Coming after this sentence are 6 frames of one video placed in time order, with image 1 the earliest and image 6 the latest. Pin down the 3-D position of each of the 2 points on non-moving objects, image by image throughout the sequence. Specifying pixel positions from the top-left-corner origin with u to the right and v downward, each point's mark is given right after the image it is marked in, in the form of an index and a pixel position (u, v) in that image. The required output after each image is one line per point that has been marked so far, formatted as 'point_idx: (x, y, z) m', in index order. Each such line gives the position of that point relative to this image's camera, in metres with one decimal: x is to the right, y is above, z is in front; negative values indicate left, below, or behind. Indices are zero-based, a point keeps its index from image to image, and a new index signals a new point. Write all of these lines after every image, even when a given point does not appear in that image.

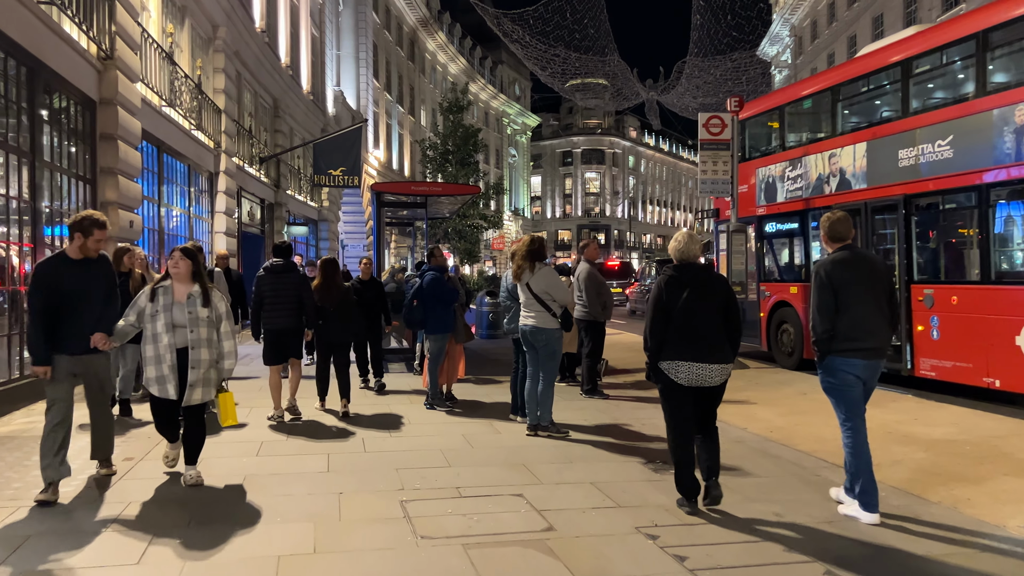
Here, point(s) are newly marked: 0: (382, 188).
0: (-1.9, +1.5, +12.0) m
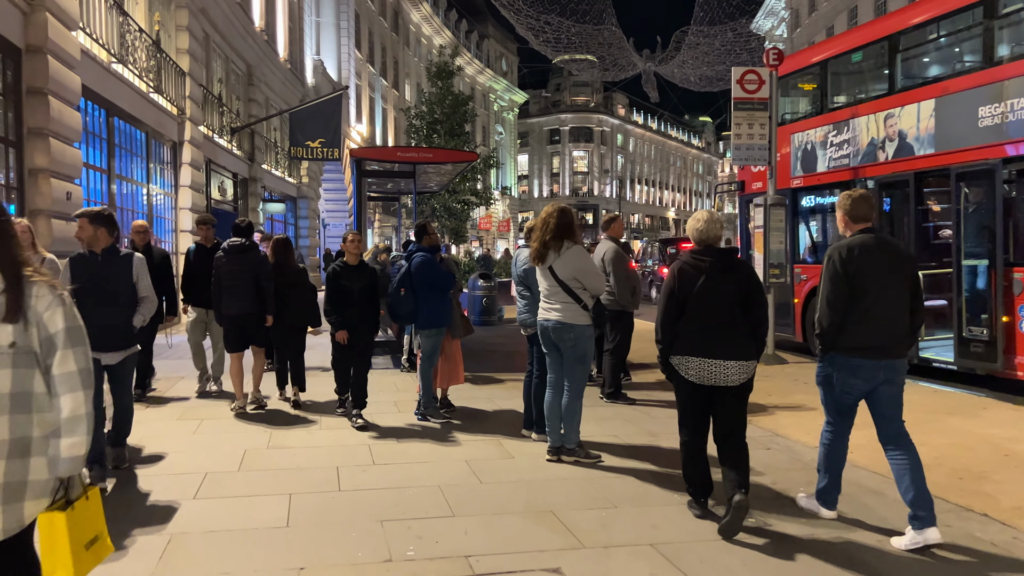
0: (-1.9, +1.7, +10.3) m
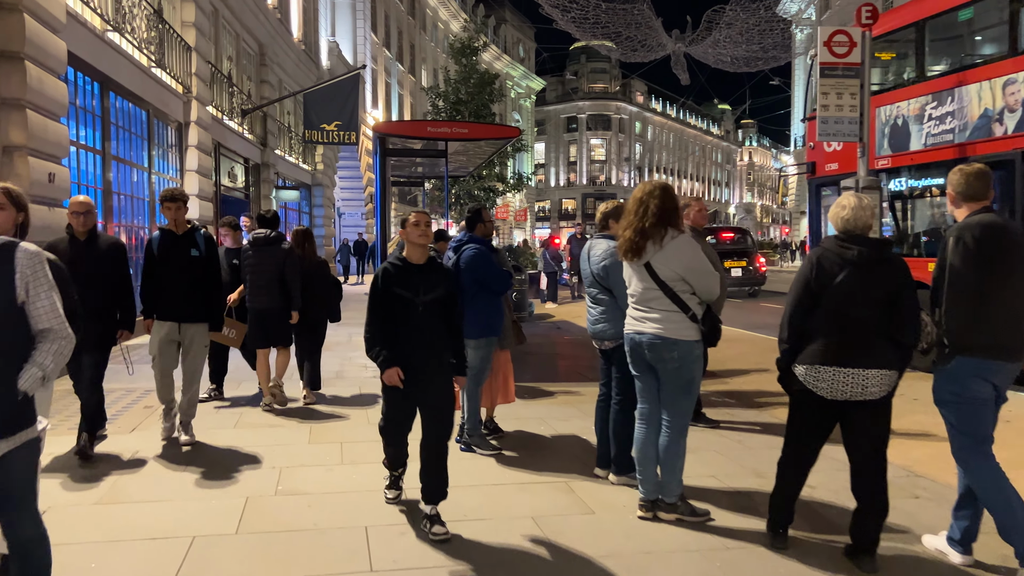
0: (-1.4, +1.7, +8.9) m
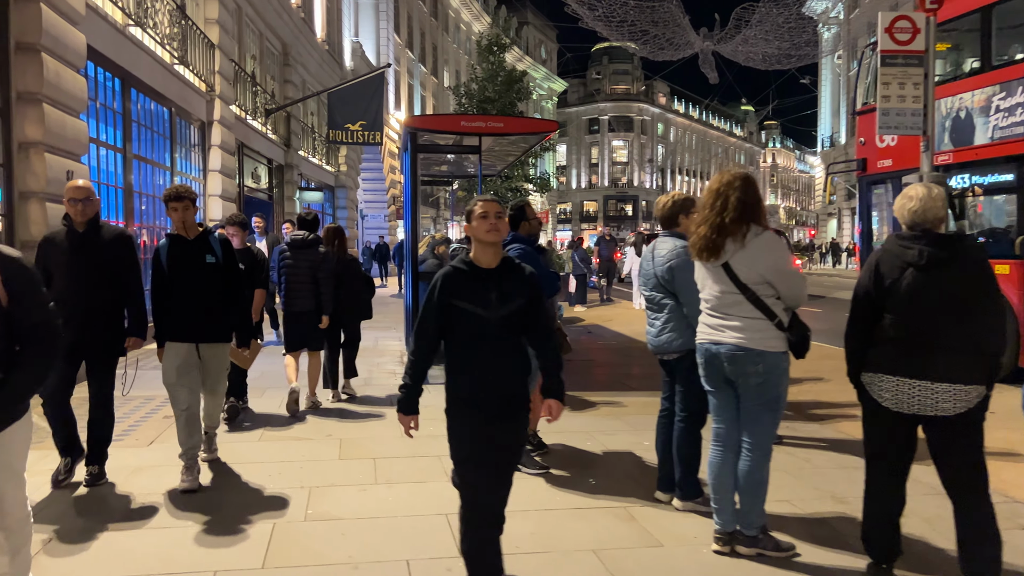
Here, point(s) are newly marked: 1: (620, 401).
0: (-1.0, +1.7, +8.5) m
1: (+1.0, -1.1, +7.6) m
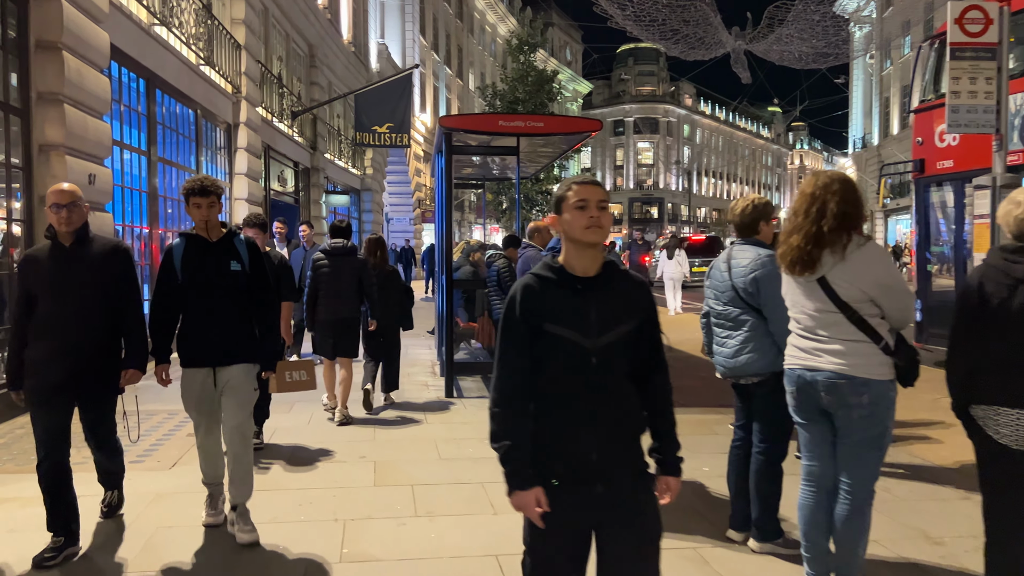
0: (-0.6, +1.6, +8.0) m
1: (+1.4, -1.1, +7.1) m
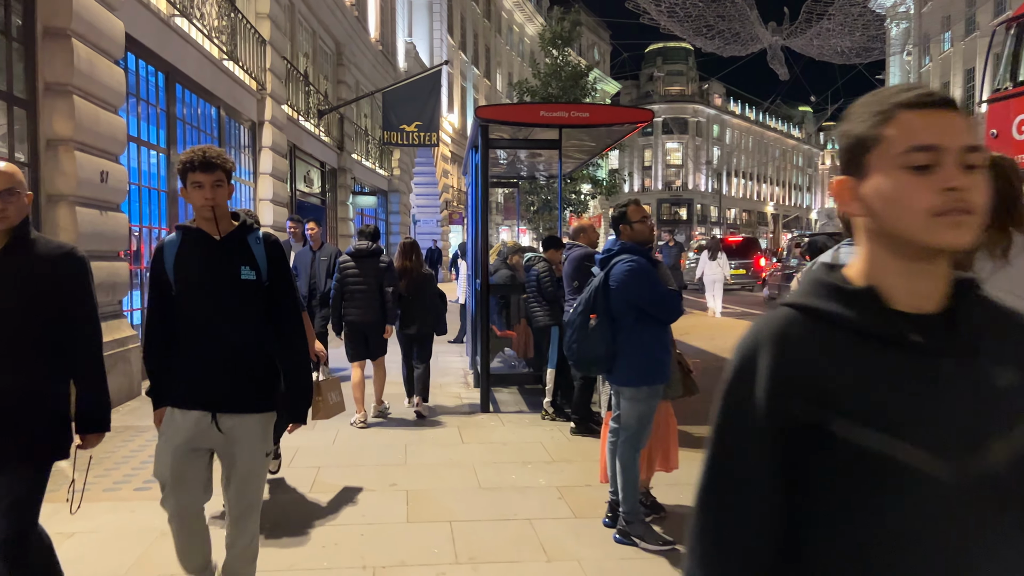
0: (-0.2, +1.6, +7.4) m
1: (+1.7, -1.2, +6.4) m
